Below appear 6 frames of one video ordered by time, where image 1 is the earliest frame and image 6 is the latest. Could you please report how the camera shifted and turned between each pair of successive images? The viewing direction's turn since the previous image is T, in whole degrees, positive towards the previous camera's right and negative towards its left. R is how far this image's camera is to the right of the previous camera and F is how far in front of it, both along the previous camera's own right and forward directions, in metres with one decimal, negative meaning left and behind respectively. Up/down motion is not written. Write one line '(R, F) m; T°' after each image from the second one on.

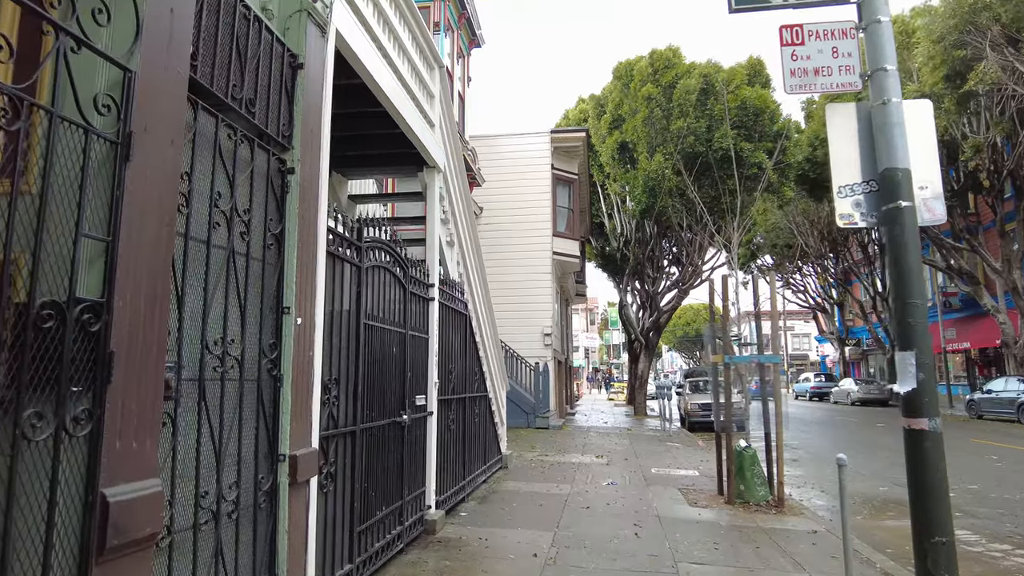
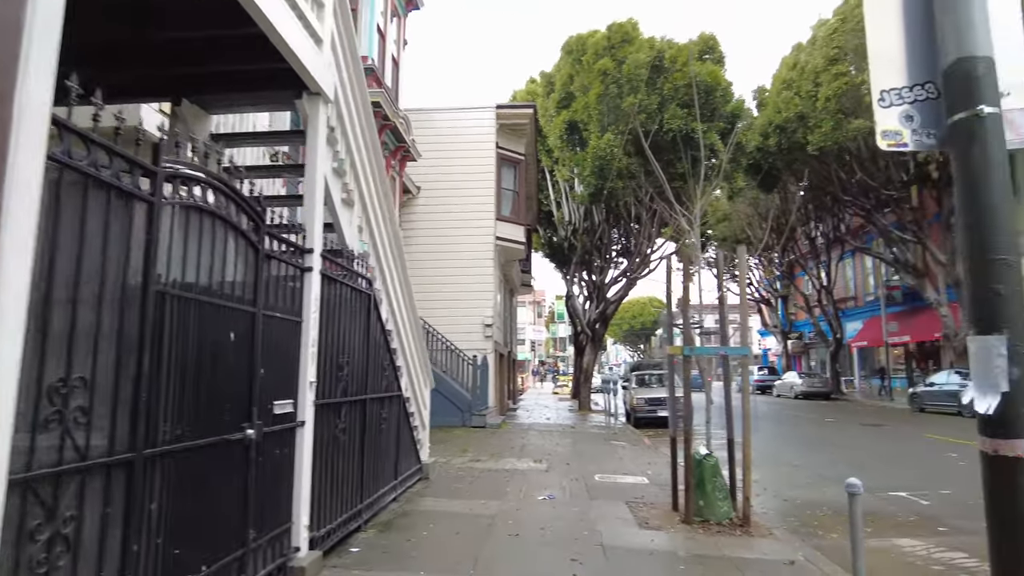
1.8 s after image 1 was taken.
(+0.3, +1.4) m; +4°
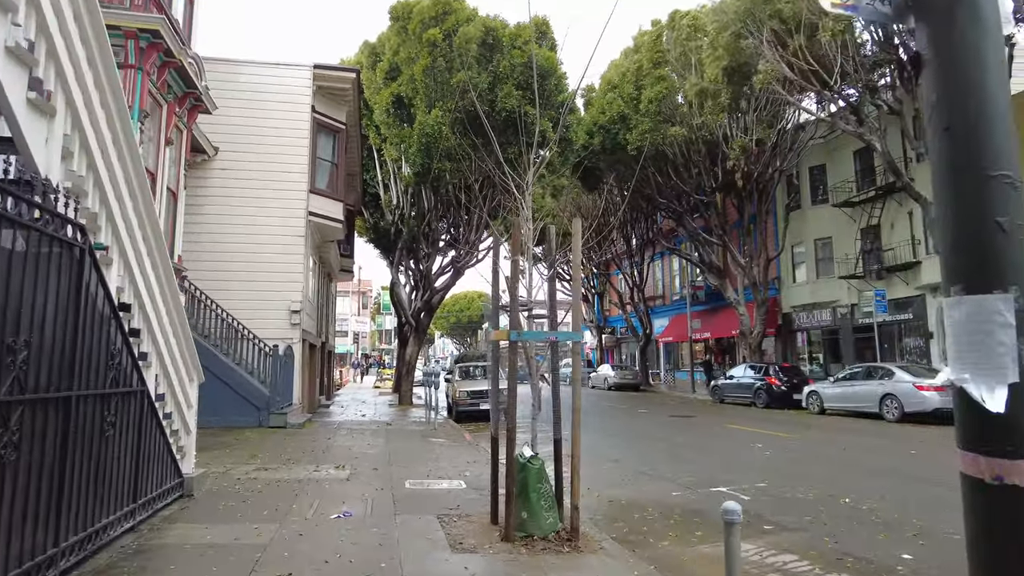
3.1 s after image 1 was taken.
(+0.3, +1.2) m; +15°
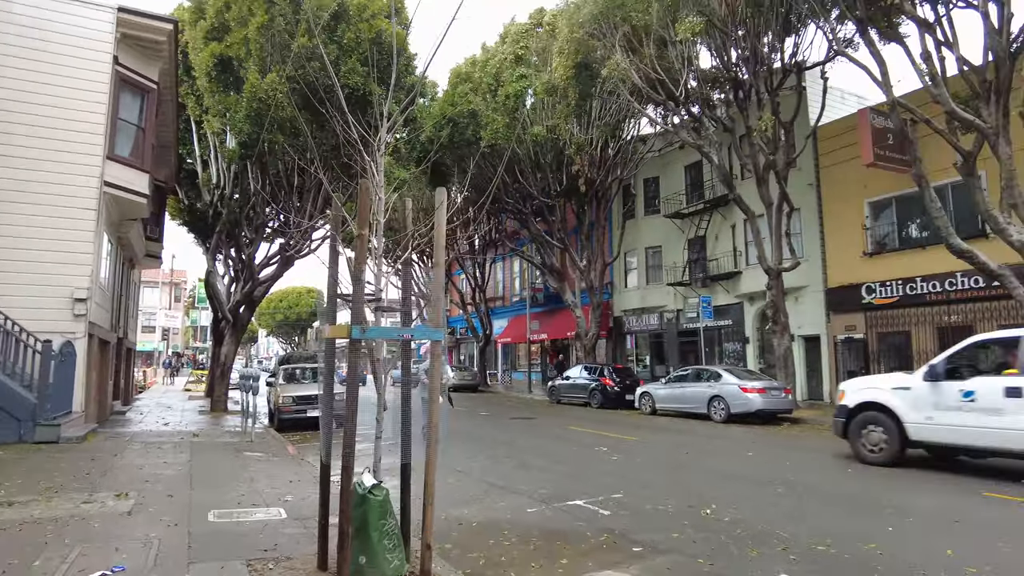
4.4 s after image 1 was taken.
(0.0, +1.0) m; +14°
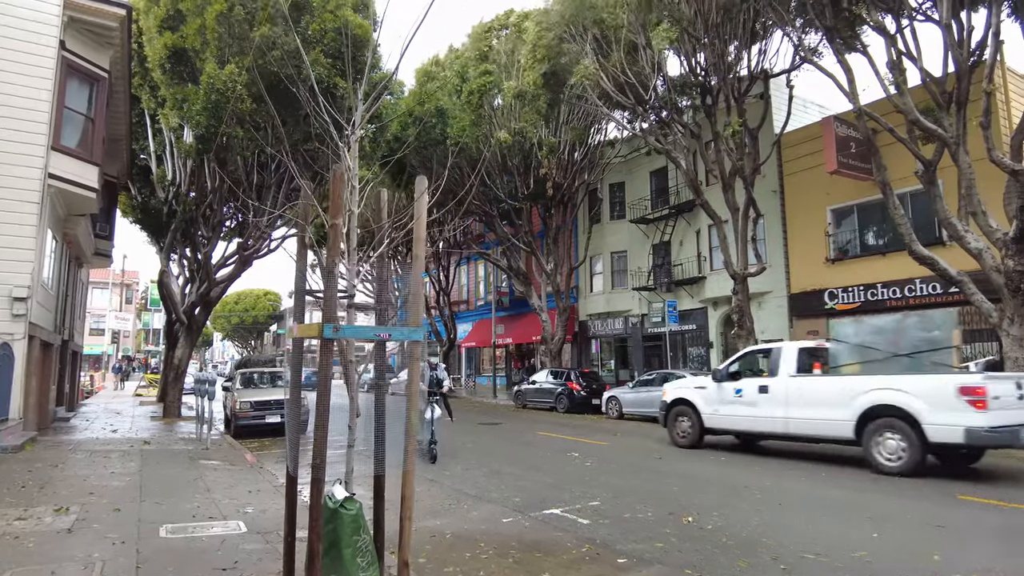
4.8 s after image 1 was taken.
(-0.1, +0.3) m; +3°
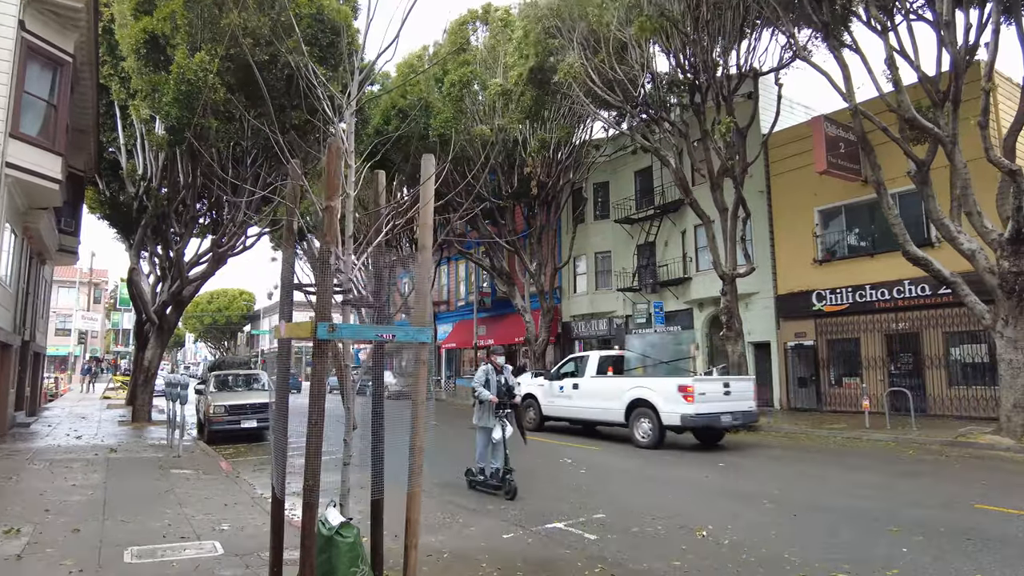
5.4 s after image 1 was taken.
(-0.2, +0.5) m; +2°
